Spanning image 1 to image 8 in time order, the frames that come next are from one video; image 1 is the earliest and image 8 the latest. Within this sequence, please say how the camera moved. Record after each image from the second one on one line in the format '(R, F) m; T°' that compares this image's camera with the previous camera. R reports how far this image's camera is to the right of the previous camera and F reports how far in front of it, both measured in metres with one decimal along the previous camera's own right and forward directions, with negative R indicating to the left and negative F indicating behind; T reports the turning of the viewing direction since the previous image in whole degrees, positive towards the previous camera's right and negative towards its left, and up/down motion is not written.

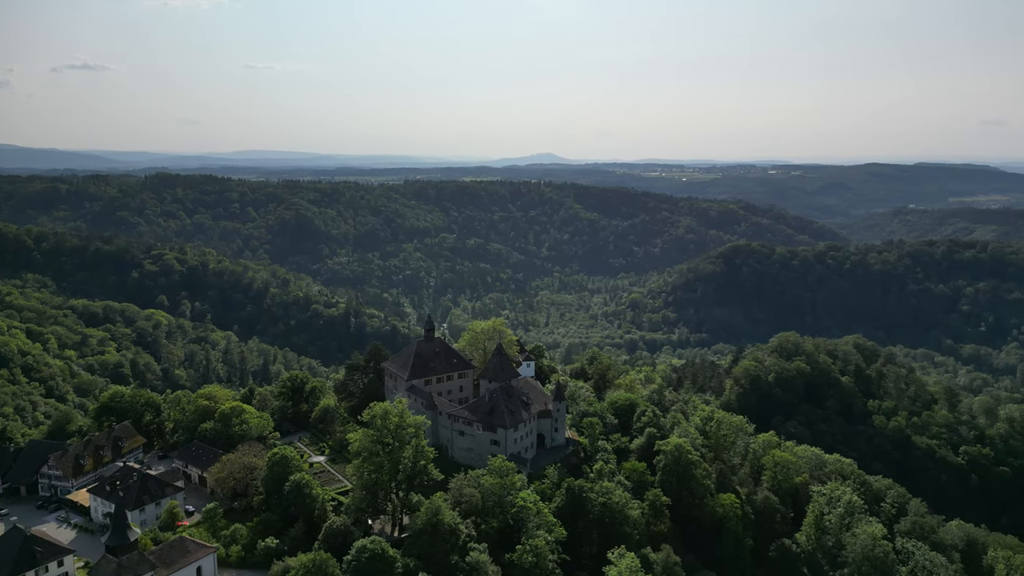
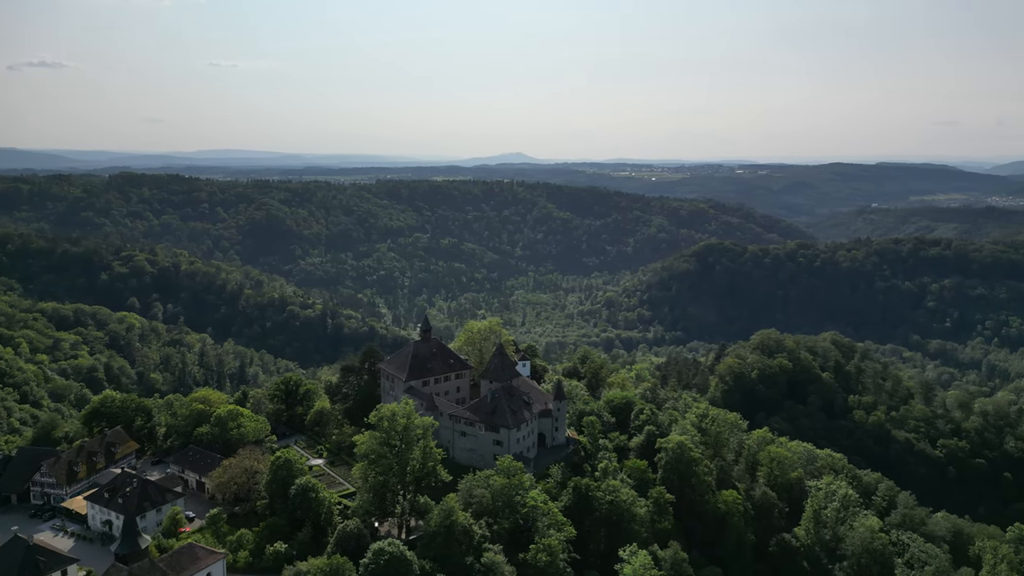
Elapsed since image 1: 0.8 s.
(-2.1, 0.0) m; +2°
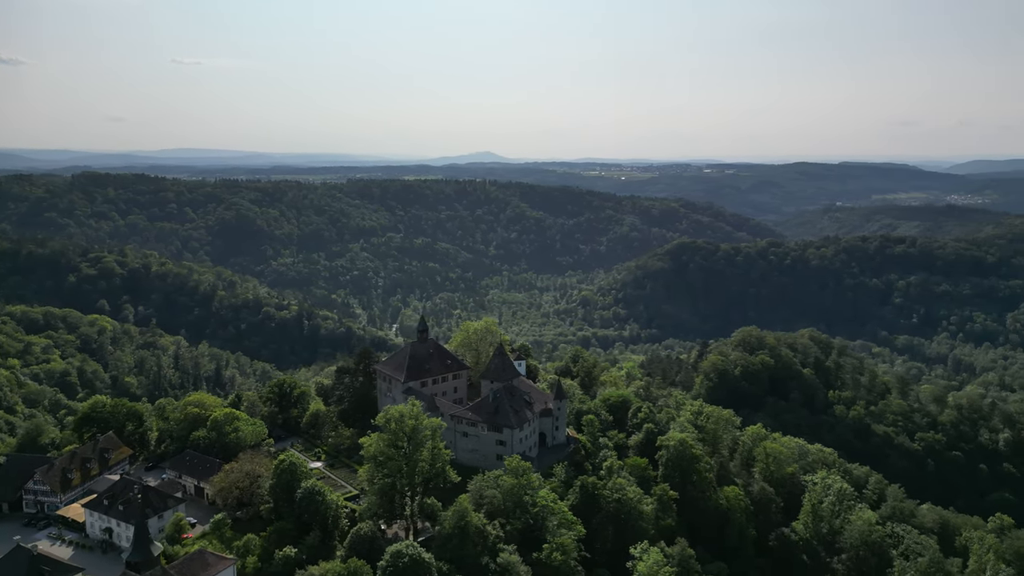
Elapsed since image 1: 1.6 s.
(-2.1, 0.0) m; +2°
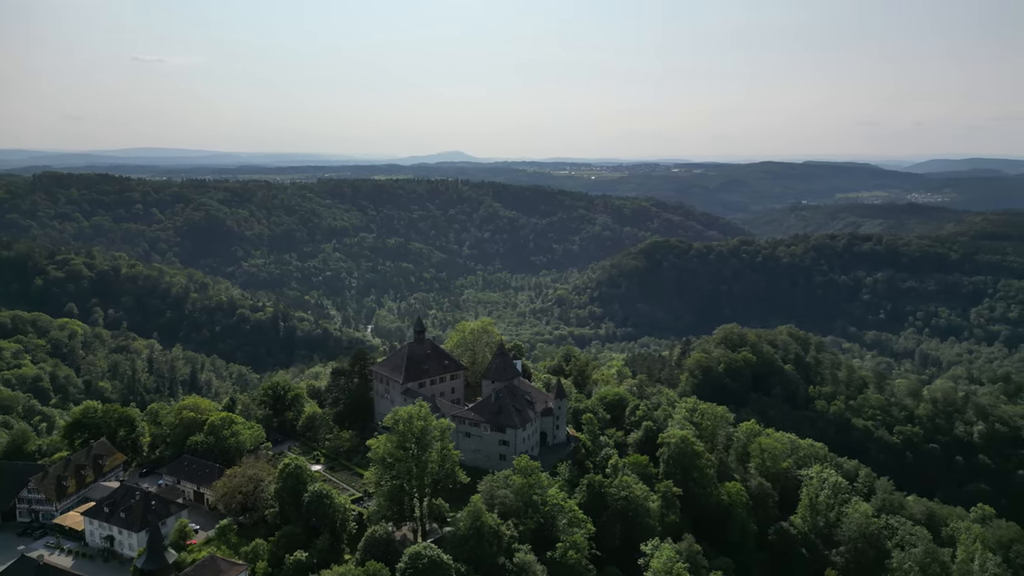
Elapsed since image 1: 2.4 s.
(-2.1, 0.0) m; +2°
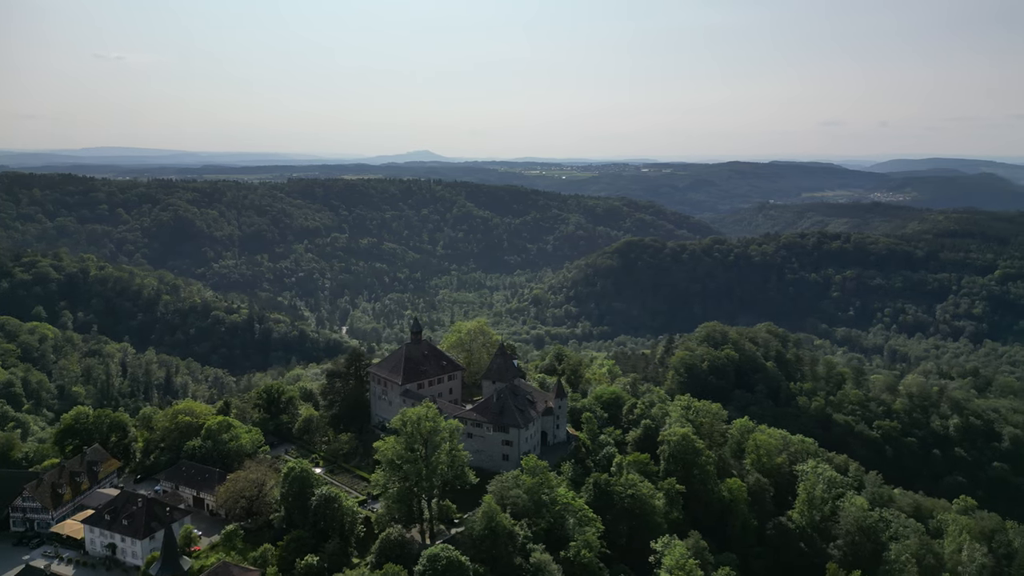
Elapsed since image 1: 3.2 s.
(-2.1, 0.0) m; +2°
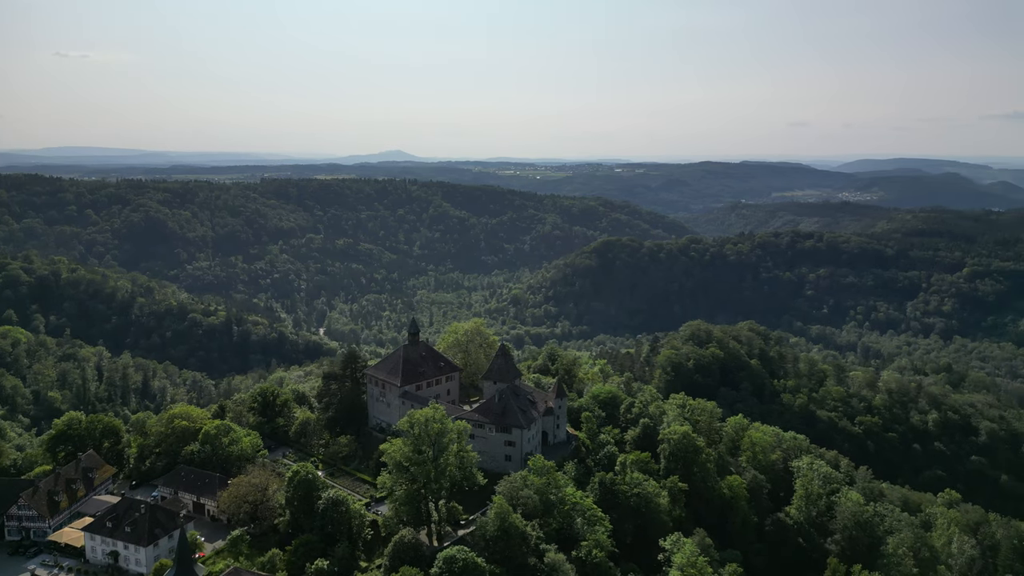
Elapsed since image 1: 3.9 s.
(-1.9, 0.0) m; +2°
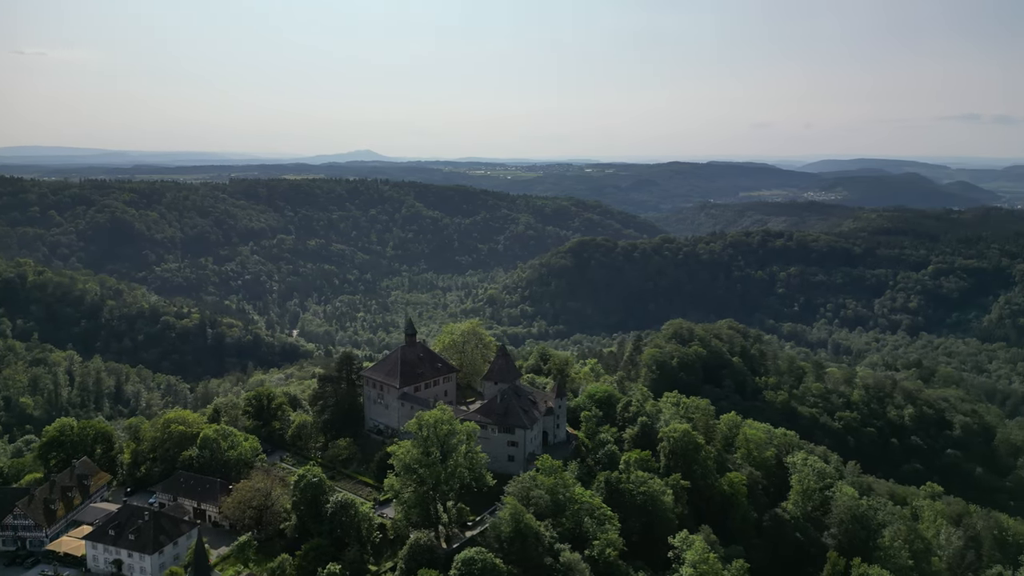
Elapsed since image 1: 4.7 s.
(-2.1, 0.0) m; +2°
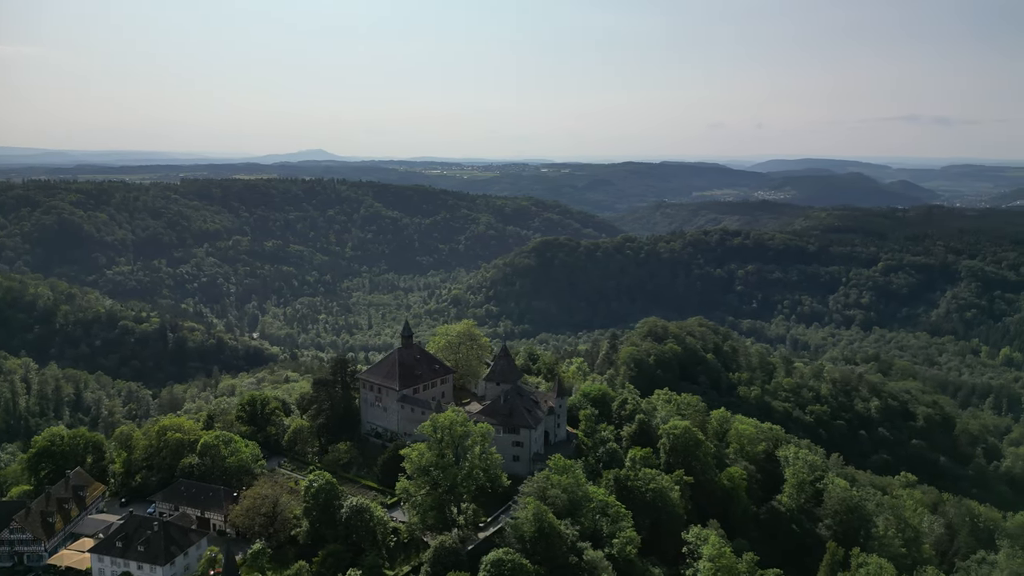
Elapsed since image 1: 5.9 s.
(-3.2, 0.0) m; +3°
